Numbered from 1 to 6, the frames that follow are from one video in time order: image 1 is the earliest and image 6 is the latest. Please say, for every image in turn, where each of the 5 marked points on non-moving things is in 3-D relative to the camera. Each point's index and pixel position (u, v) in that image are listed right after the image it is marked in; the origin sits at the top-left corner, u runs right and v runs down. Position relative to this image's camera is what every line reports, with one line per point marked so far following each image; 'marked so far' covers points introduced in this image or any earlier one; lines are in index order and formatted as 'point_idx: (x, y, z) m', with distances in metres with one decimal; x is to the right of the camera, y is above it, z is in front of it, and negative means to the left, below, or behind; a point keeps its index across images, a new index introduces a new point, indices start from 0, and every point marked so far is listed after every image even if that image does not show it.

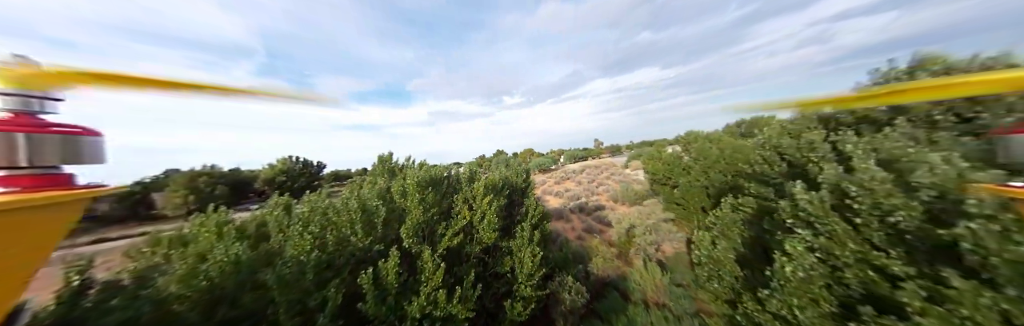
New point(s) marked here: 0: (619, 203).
0: (+9.7, -3.6, +19.7) m
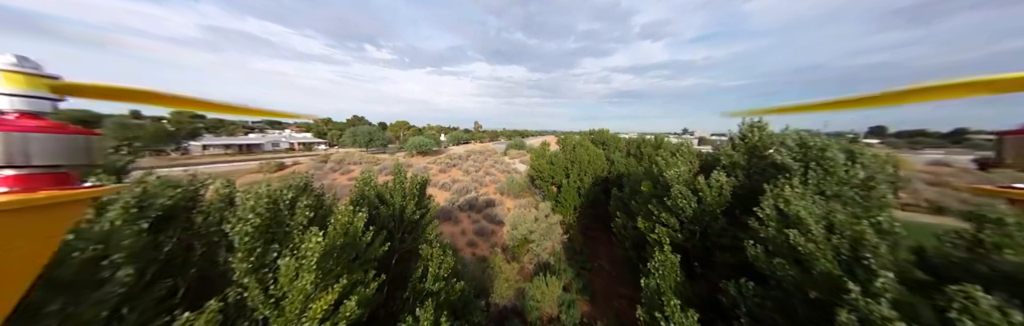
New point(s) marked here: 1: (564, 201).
0: (-0.7, -2.9, +19.4) m
1: (+3.6, -2.6, +15.0) m
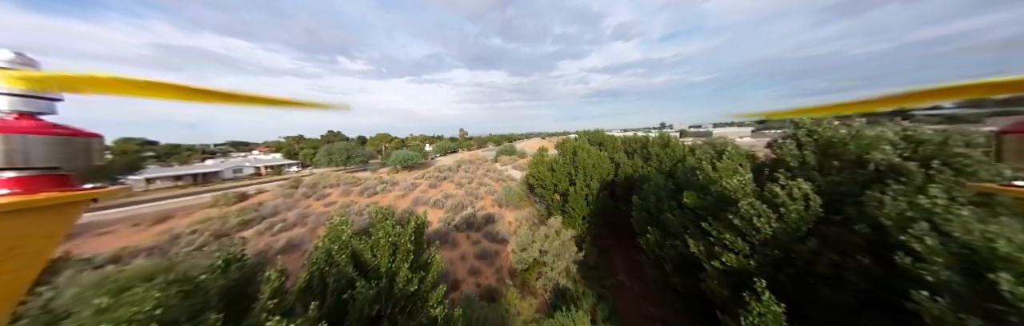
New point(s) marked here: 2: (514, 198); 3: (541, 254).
0: (-0.7, -3.7, +17.9) m
1: (+3.8, -3.0, +13.7) m
2: (+0.2, -3.0, +18.4) m
3: (+1.4, -4.4, +10.5) m
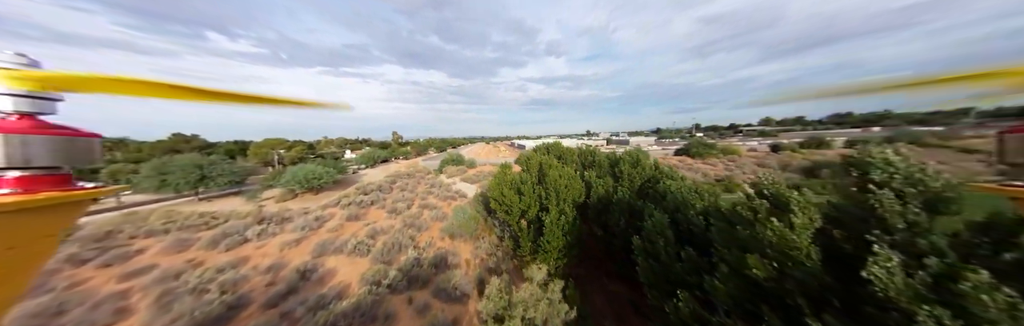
0: (-3.6, -5.1, +14.2) m
1: (+1.8, -4.2, +11.3) m
2: (-2.9, -4.3, +14.9) m
3: (+0.4, -5.6, +7.5) m
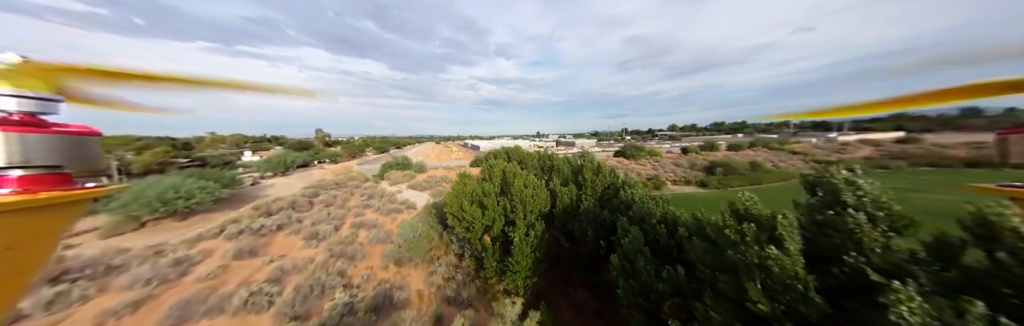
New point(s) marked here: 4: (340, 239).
0: (-5.9, -5.7, +11.7) m
1: (+0.1, -4.7, +10.2) m
2: (-5.3, -4.9, +12.6) m
3: (-0.5, -6.1, +6.2) m
4: (-10.0, -4.4, +12.7) m
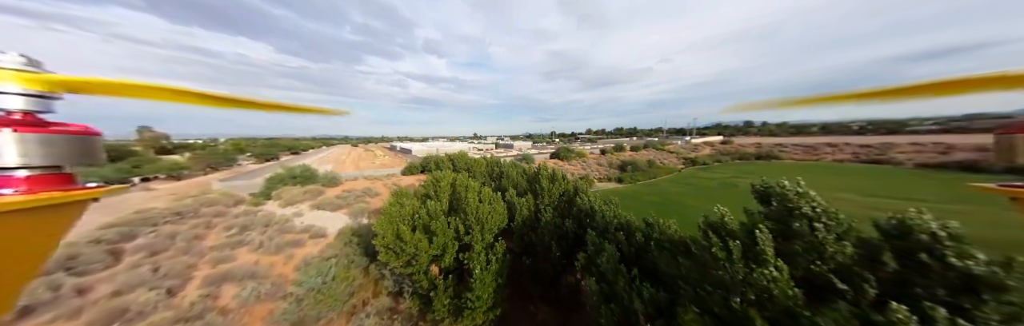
0: (-7.6, -6.4, +8.1) m
1: (-1.5, -5.2, +8.4) m
2: (-7.4, -5.6, +9.1) m
3: (-0.8, -6.5, +4.4) m
4: (-11.9, -5.2, +7.8) m
